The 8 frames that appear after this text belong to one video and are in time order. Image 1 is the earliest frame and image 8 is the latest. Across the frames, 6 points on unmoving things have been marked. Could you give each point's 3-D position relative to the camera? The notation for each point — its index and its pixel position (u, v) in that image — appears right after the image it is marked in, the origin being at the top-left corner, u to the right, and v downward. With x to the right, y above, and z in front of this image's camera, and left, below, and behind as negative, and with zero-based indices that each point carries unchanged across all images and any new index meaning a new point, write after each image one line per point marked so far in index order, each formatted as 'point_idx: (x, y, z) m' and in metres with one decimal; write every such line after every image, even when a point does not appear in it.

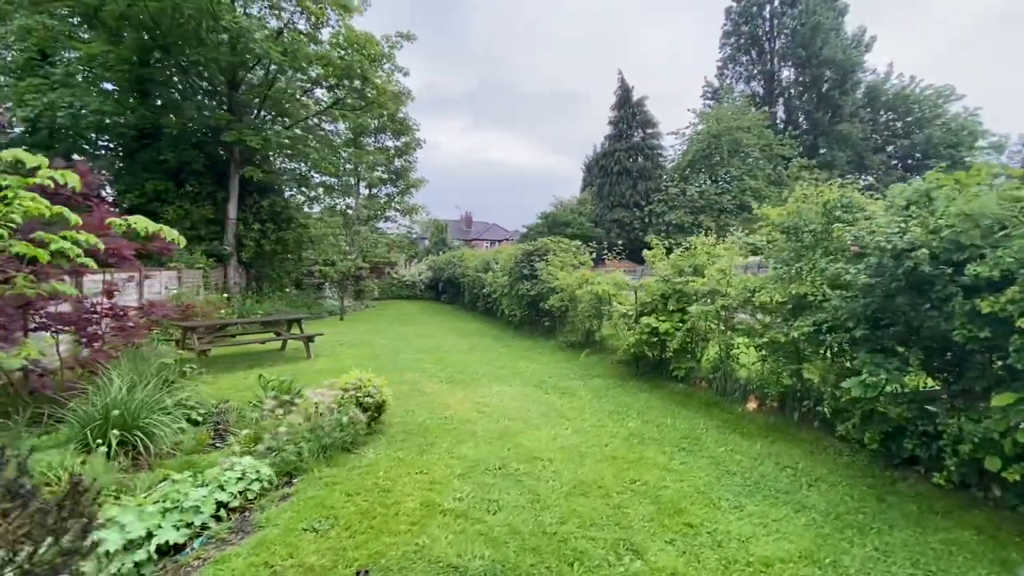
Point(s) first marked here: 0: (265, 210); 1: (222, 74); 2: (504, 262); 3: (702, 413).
0: (-7.3, +2.2, +13.9) m
1: (-7.7, +5.5, +12.6) m
2: (-0.2, +0.7, +11.9) m
3: (+1.9, -1.3, +5.0) m
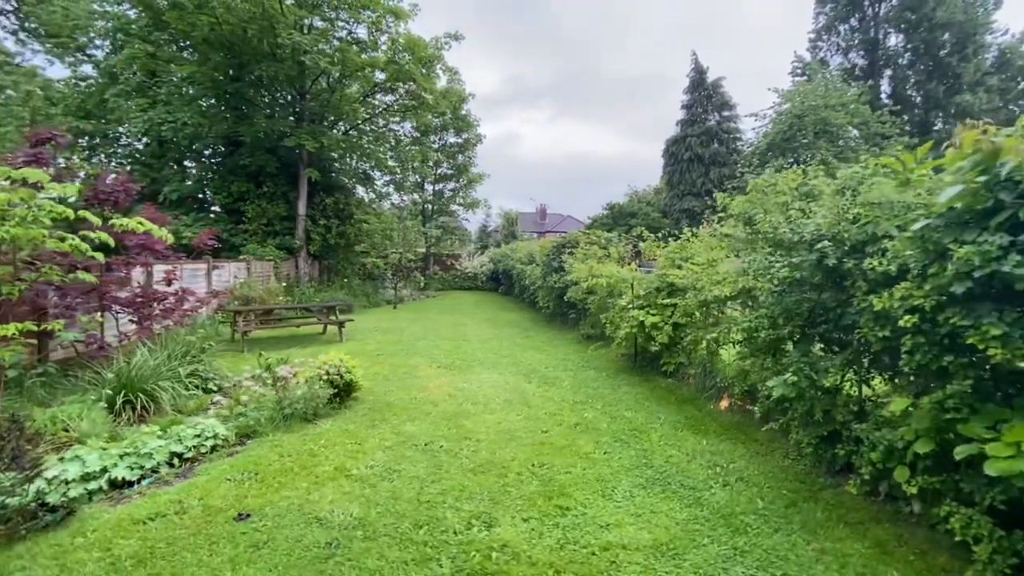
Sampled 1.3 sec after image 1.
0: (-5.8, +2.6, +15.3) m
1: (-6.5, +5.8, +14.0) m
2: (+0.8, +0.9, +12.1) m
3: (+1.6, -1.2, +4.9) m
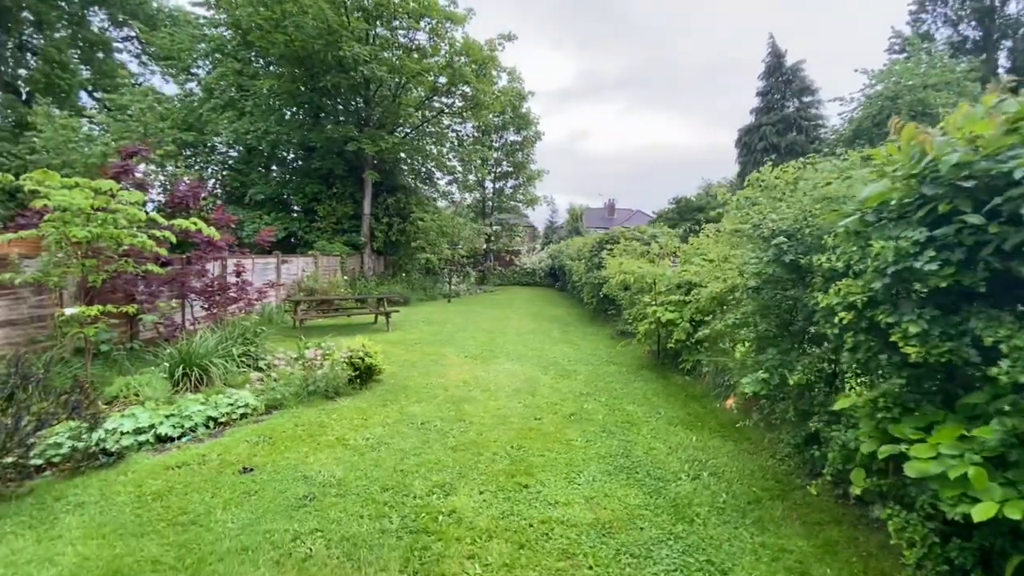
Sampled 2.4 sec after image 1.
0: (-4.1, +2.8, +16.2) m
1: (-4.9, +6.1, +15.0) m
2: (+1.9, +1.0, +12.1) m
3: (+1.6, -1.2, +4.9) m
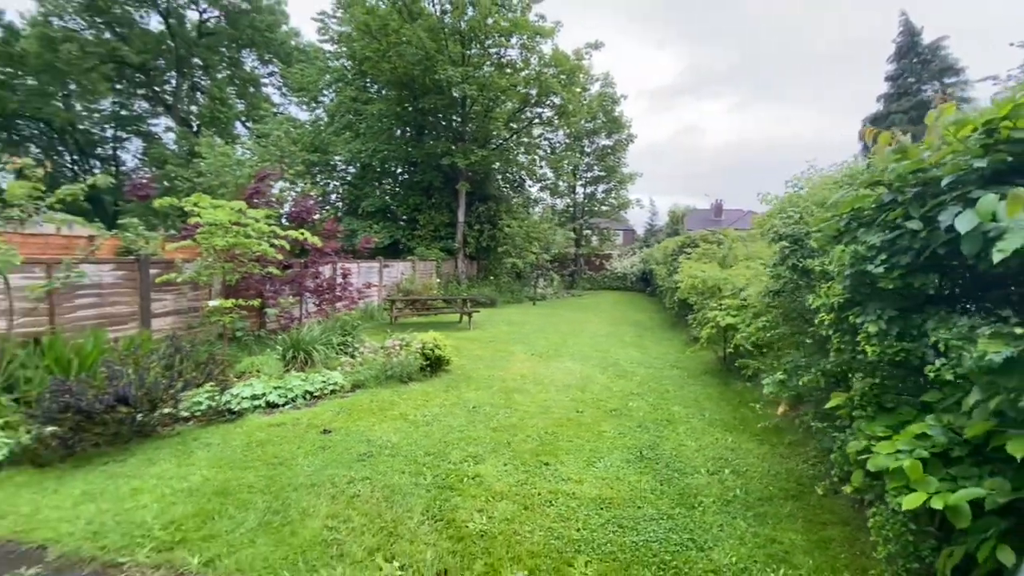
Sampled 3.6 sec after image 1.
0: (-1.0, +2.7, +17.2) m
1: (-2.0, +6.0, +16.3) m
2: (+4.0, +0.9, +11.9) m
3: (+2.2, -1.2, +4.9) m
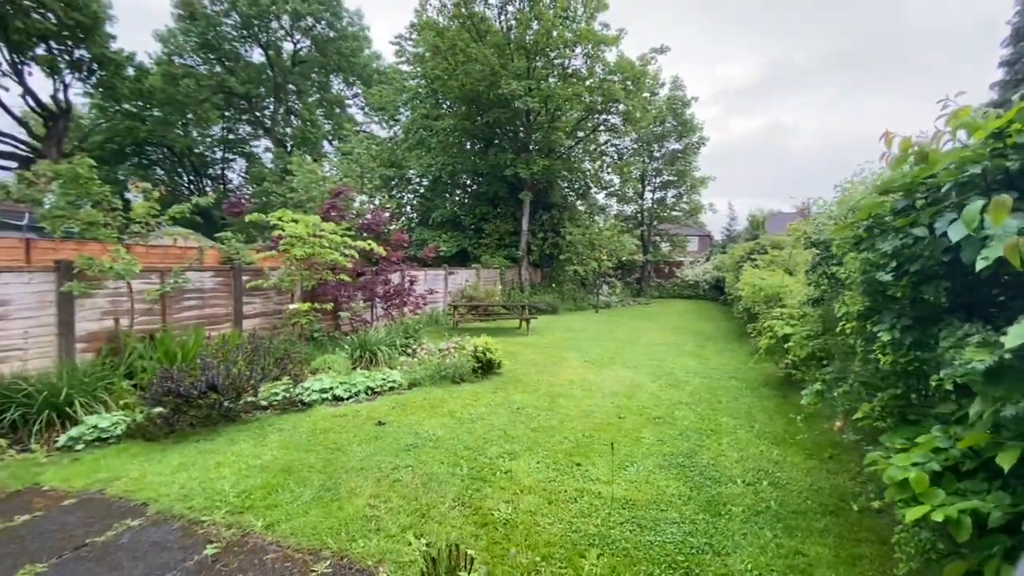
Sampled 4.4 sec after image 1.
0: (+1.3, +2.4, +17.5) m
1: (+0.2, +5.7, +16.7) m
2: (+5.5, +0.6, +11.4) m
3: (+2.6, -1.3, +4.7) m
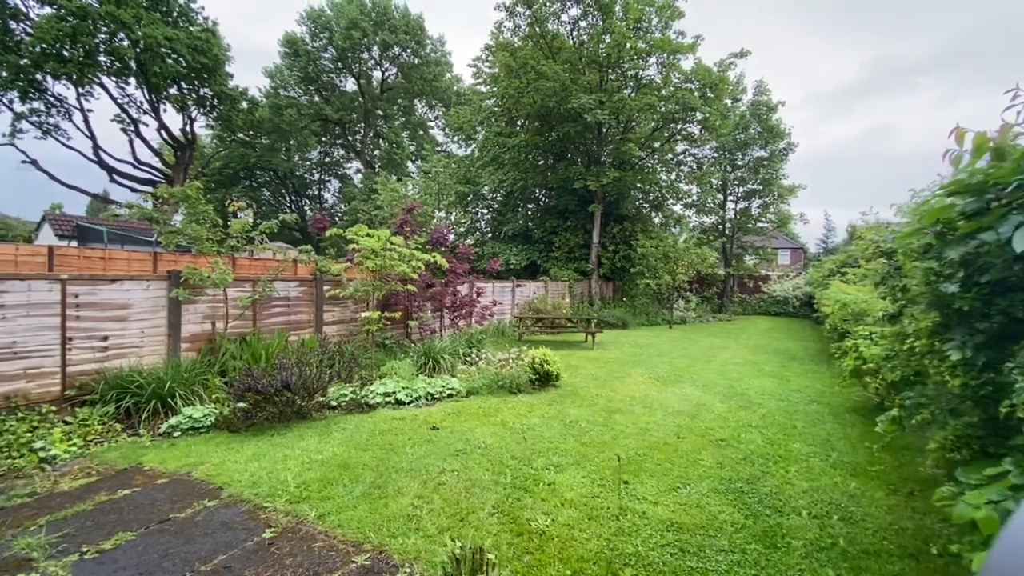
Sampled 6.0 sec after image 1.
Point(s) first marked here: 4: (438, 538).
0: (+3.9, +1.9, +17.1) m
1: (+2.7, +5.3, +16.6) m
2: (+7.0, +0.3, +10.5) m
3: (+3.1, -1.5, +4.3) m
4: (-0.4, -1.4, +2.7) m
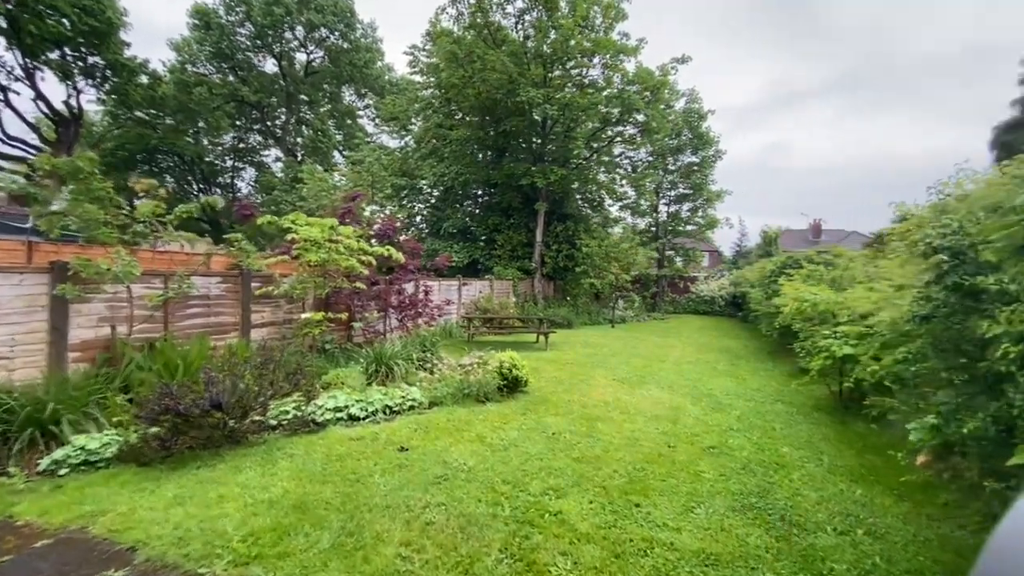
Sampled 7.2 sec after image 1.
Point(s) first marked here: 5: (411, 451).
0: (+1.8, +1.9, +17.0) m
1: (+0.8, +5.3, +16.4) m
2: (+5.9, +0.3, +10.9) m
3: (+2.9, -1.5, +4.2) m
4: (-0.3, -1.4, +2.1) m
5: (-0.8, -1.3, +3.8) m
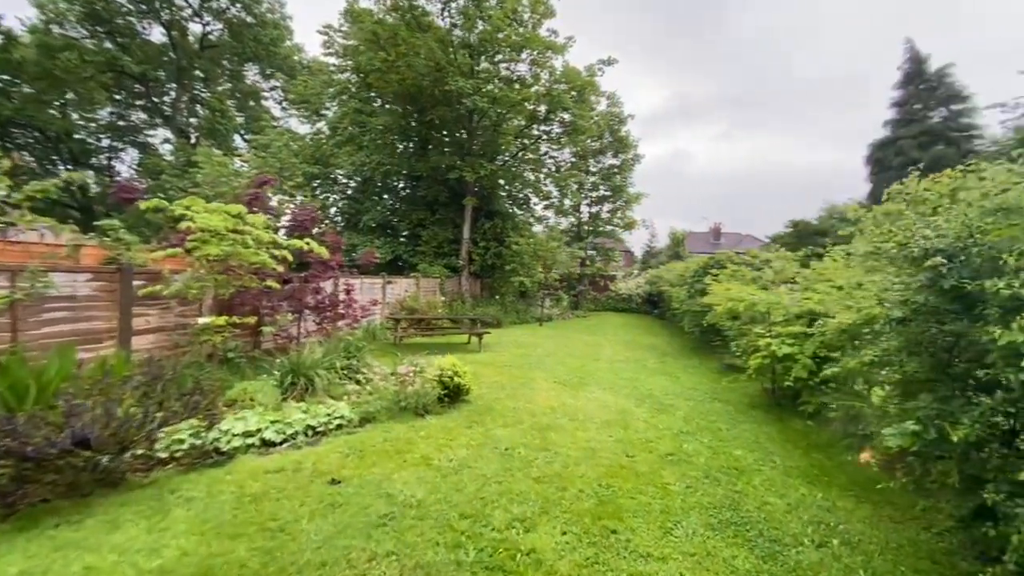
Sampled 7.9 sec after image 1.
0: (-0.8, +2.0, +16.7) m
1: (-1.7, +5.4, +15.8) m
2: (+4.3, +0.3, +11.3) m
3: (+2.5, -1.5, +4.2) m
4: (-0.3, -1.4, +1.6) m
5: (-1.1, -1.3, +3.2) m
